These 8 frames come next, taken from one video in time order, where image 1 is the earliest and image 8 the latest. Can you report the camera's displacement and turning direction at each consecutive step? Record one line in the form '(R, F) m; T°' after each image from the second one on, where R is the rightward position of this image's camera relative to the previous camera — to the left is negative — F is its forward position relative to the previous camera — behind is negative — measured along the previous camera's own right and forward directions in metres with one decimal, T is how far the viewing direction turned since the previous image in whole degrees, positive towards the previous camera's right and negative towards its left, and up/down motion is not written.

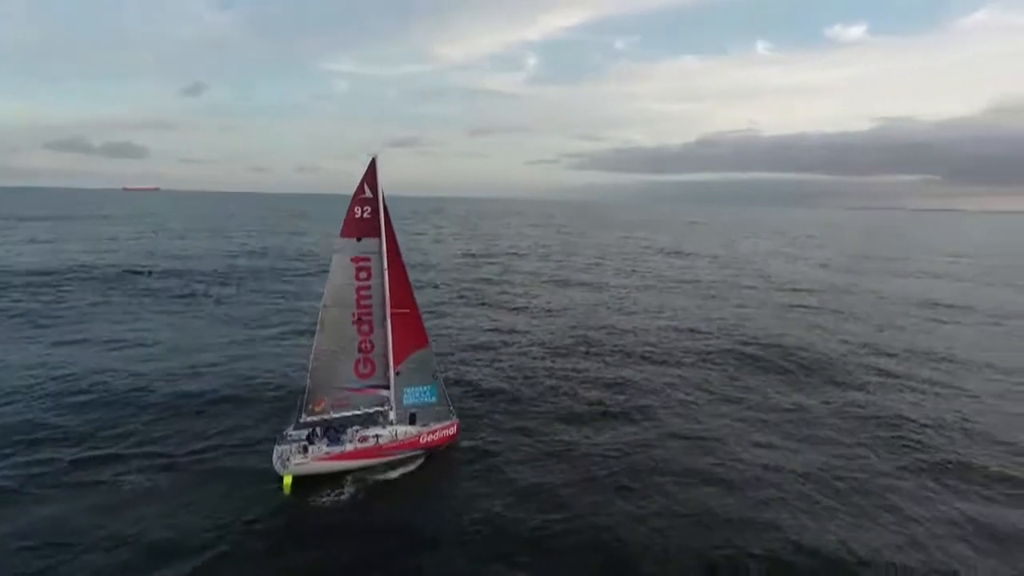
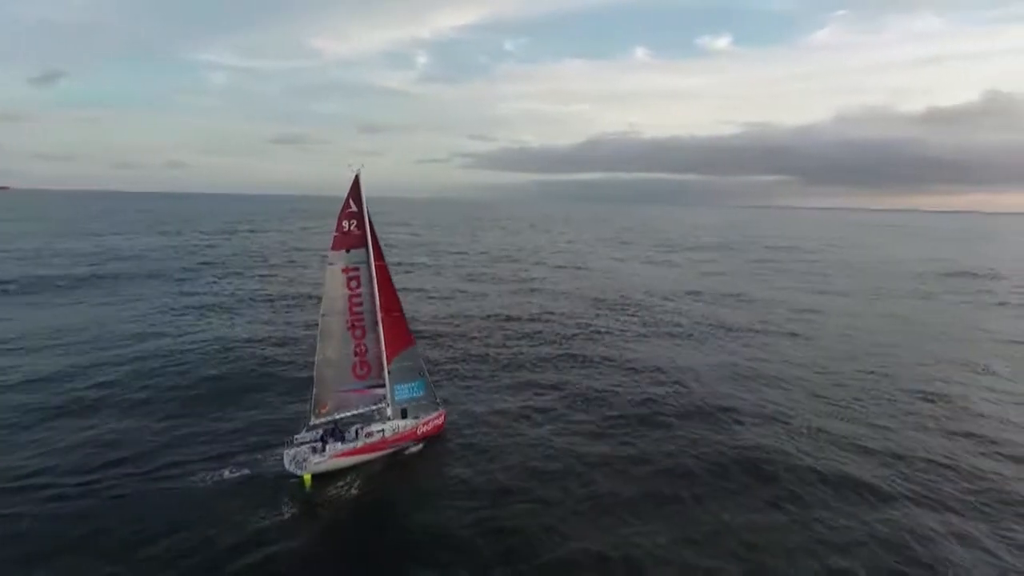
(+2.6, +0.1) m; -13°
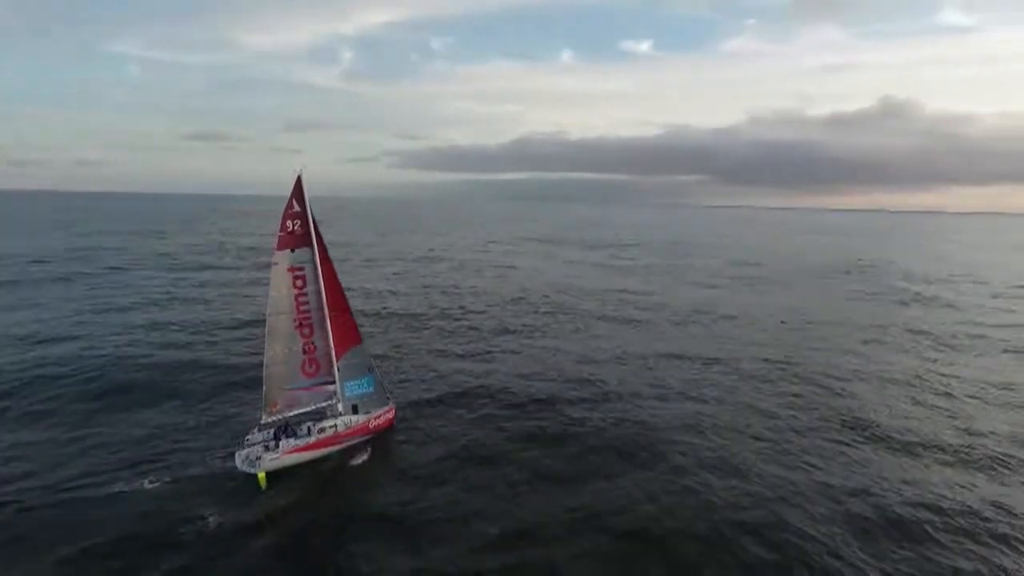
(-0.3, -0.4) m; +6°
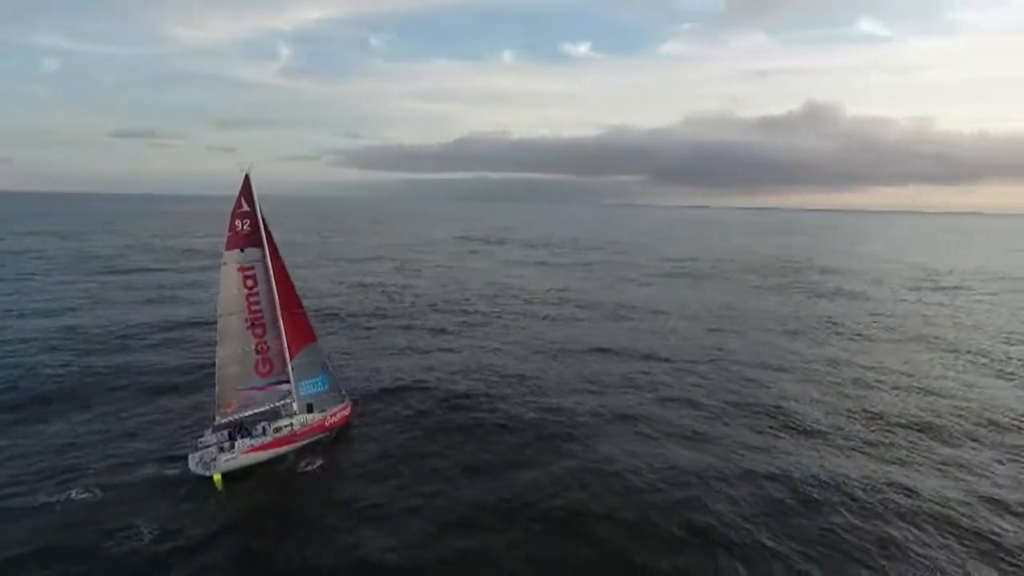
(-0.2, -0.3) m; +5°
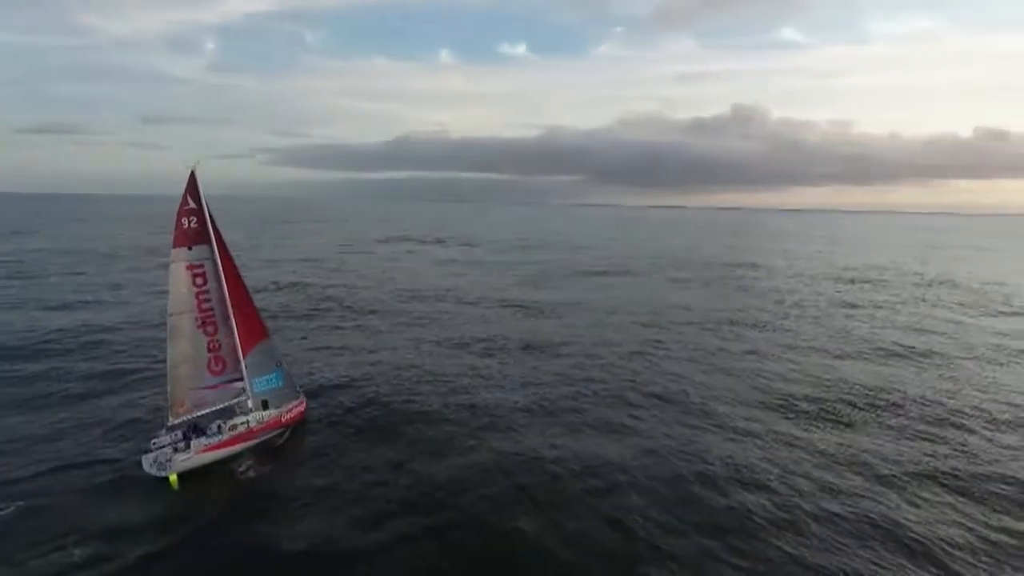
(-0.3, -0.3) m; +5°
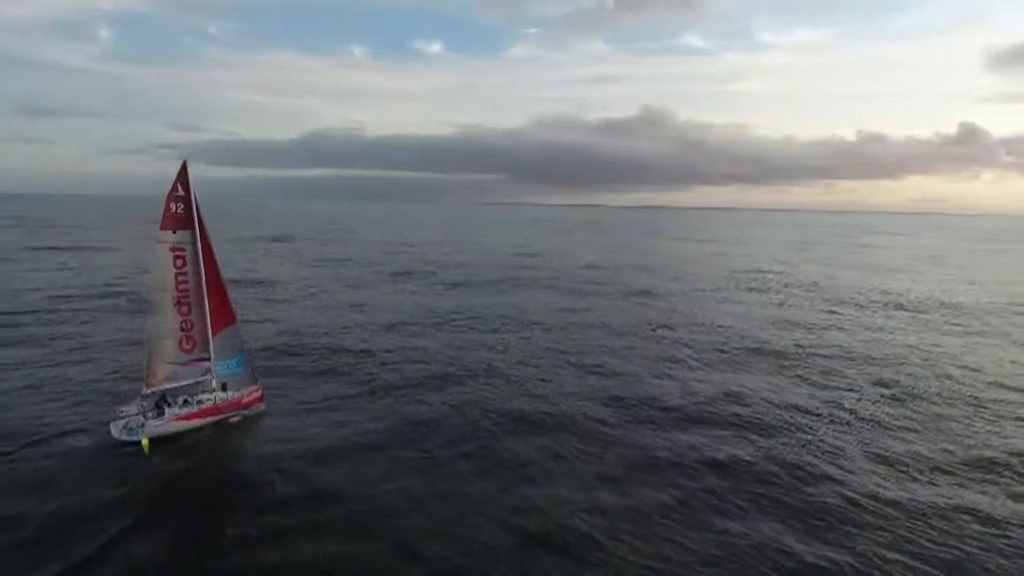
(-0.7, -1.6) m; +7°
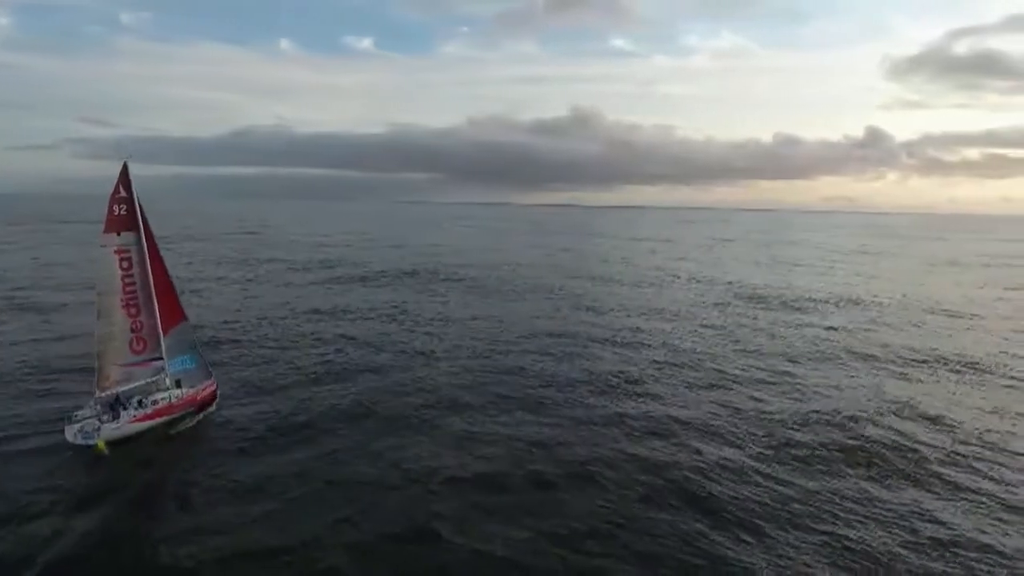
(-0.2, -0.7) m; +6°
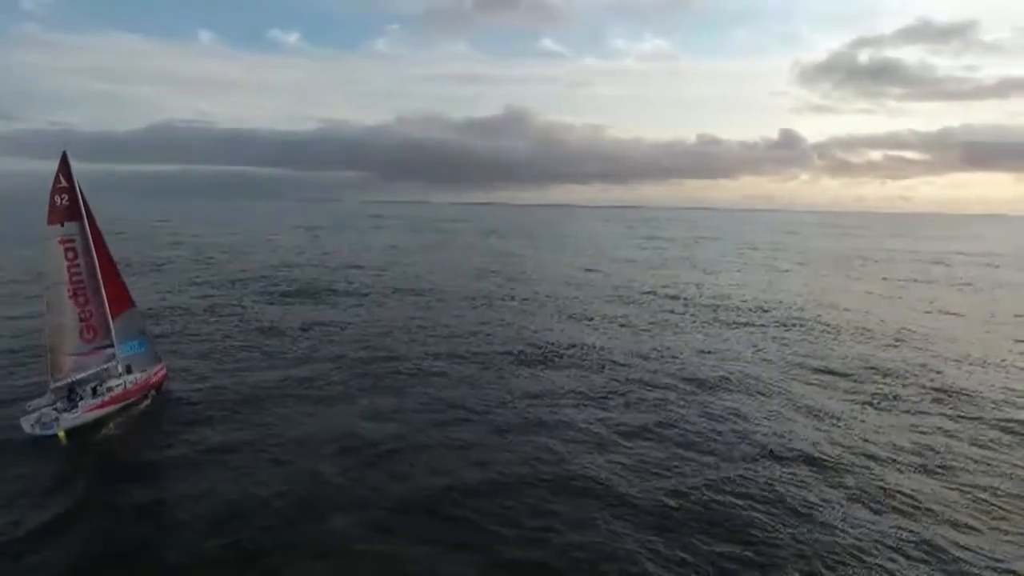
(0.0, -1.2) m; +6°
